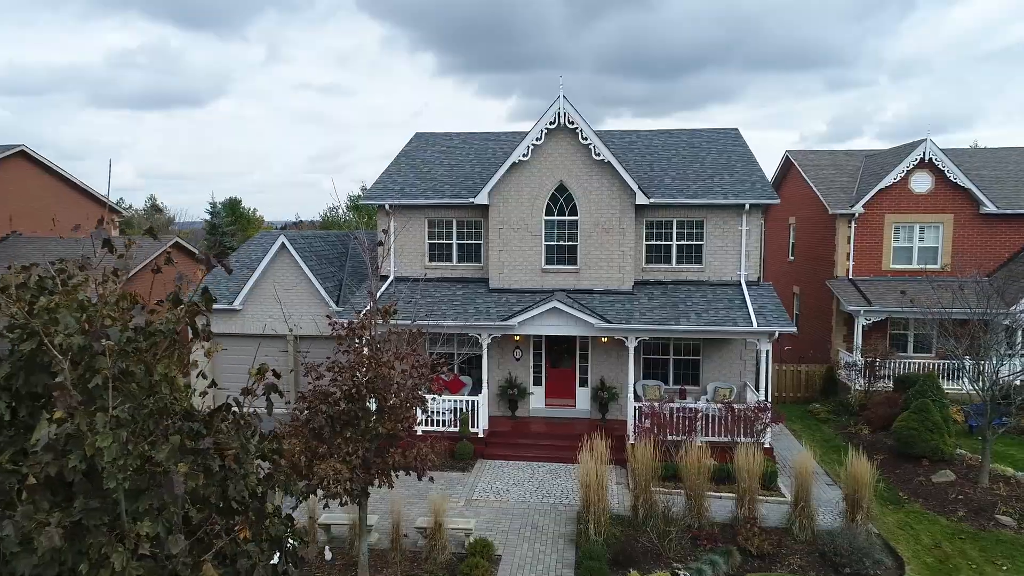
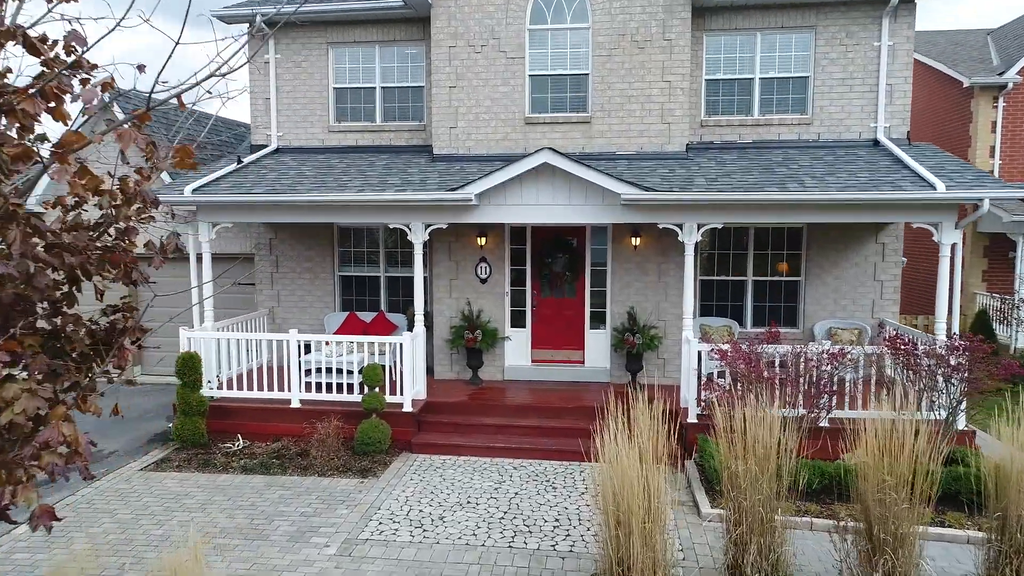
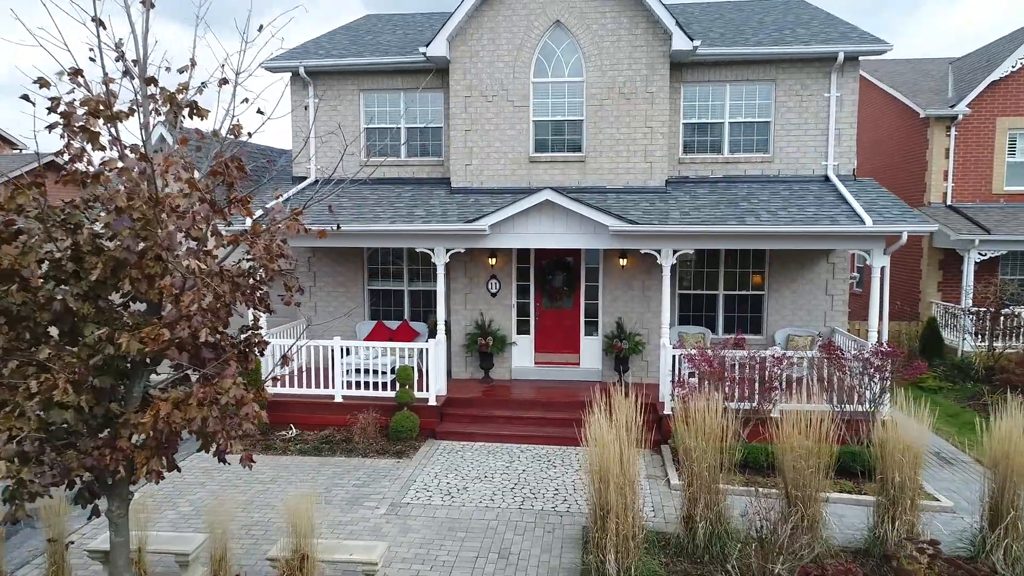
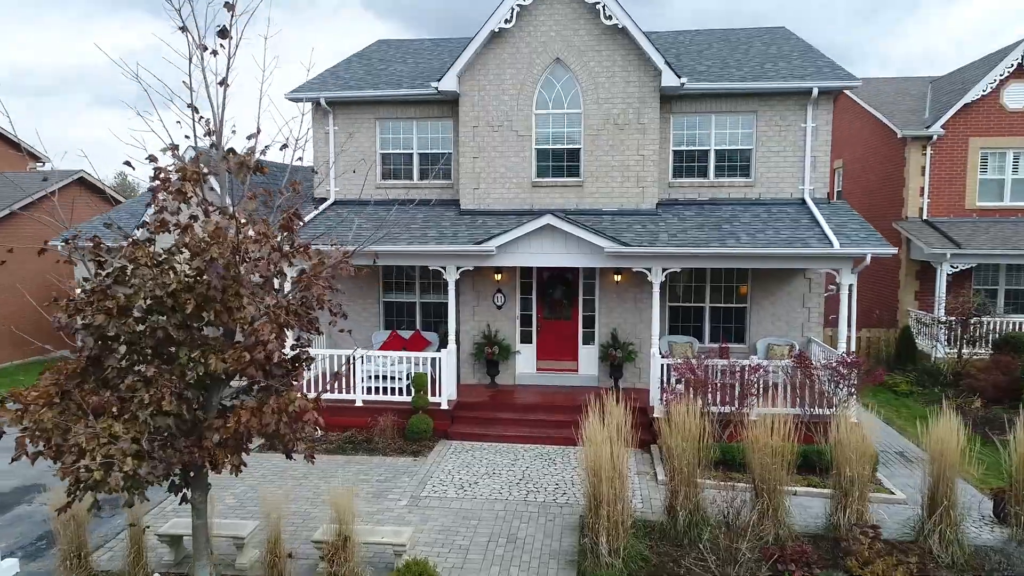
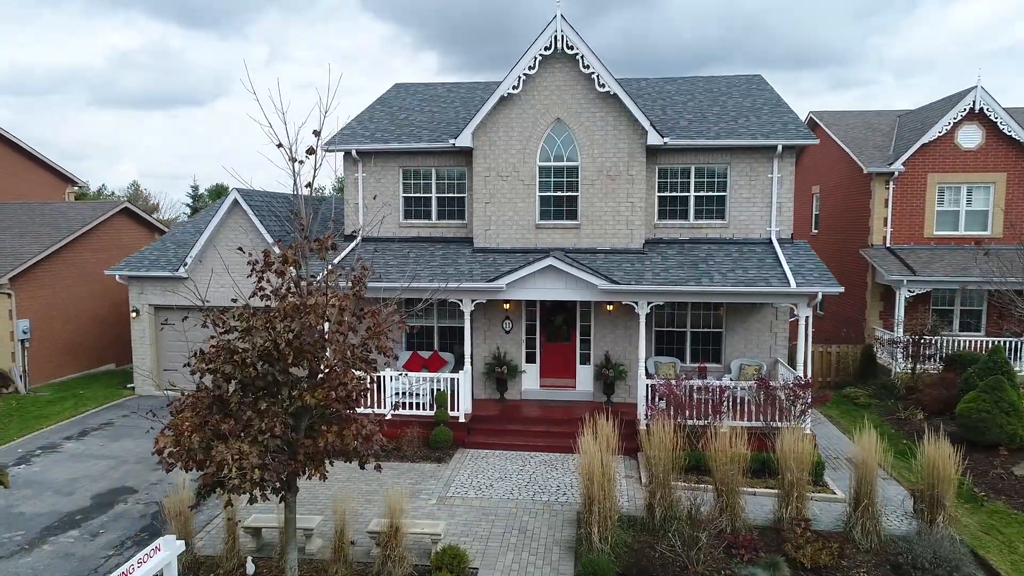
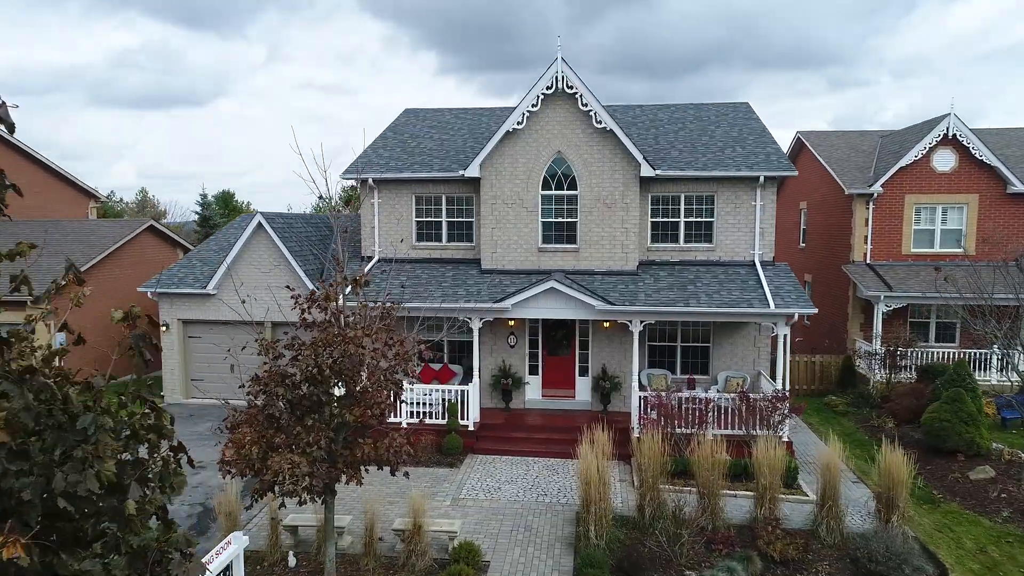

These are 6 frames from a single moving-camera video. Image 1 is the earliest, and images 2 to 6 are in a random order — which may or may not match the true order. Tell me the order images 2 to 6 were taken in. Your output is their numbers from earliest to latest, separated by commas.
6, 5, 4, 3, 2
